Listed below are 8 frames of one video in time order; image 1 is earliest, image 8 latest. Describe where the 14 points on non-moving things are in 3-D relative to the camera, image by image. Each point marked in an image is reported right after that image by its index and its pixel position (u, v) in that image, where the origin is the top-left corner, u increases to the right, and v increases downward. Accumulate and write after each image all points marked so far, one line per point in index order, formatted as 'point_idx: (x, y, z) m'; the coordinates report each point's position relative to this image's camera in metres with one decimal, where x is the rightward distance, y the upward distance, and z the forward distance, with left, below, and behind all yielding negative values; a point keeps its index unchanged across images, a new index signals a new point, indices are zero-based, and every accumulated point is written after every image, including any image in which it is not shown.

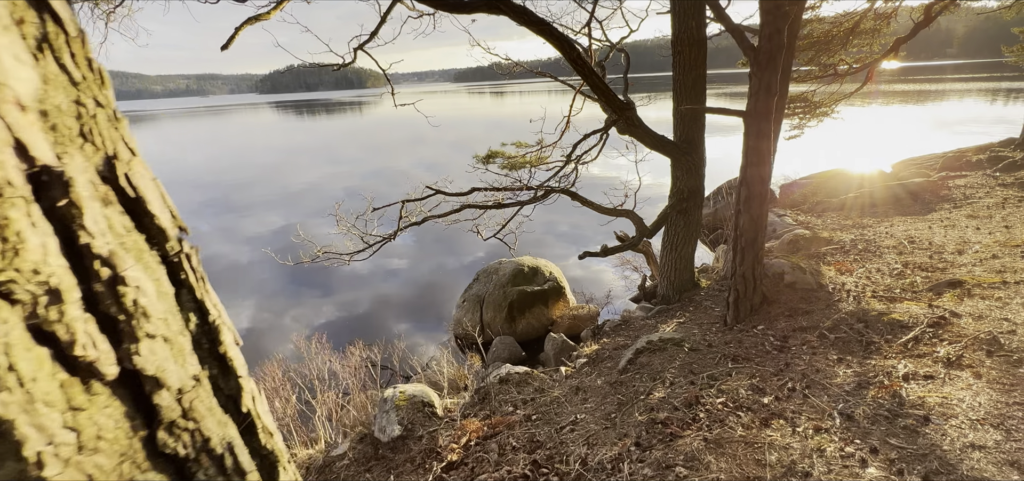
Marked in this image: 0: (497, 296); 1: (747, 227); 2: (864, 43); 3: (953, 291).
0: (-0.3, -1.0, +7.9) m
1: (+2.5, +0.2, +4.8) m
2: (+10.4, +5.7, +13.4) m
3: (+4.5, -0.5, +4.6) m
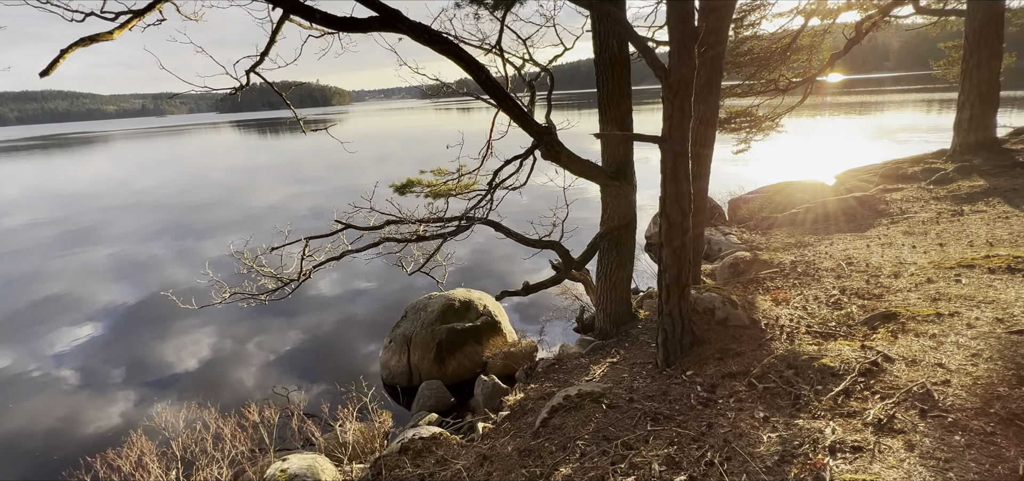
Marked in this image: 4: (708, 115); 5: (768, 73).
0: (-1.4, -1.5, +7.3) m
1: (+1.5, -0.2, +4.4) m
2: (+8.7, +5.3, +13.6) m
3: (+3.5, -0.8, +4.3) m
4: (+2.6, +1.6, +6.2) m
5: (+7.4, +4.8, +13.3) m
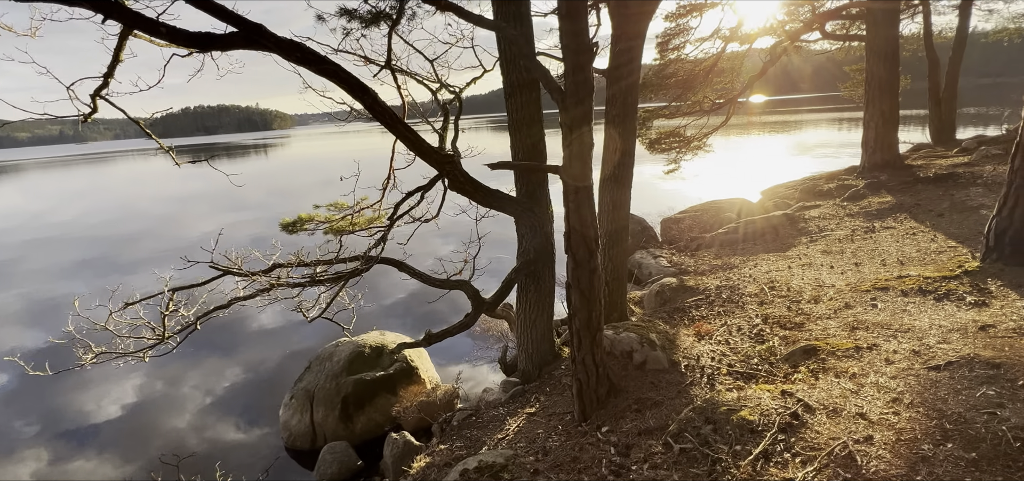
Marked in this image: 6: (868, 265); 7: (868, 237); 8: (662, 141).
0: (-2.6, -2.1, +6.4) m
1: (+0.6, -0.5, +3.9) m
2: (+6.5, +4.8, +14.0) m
3: (+2.6, -1.1, +4.0) m
4: (+1.4, +1.2, +5.9) m
5: (+5.3, +4.3, +13.6) m
6: (+4.8, -0.3, +6.2) m
7: (+5.9, +0.1, +7.6) m
8: (+4.7, +3.0, +14.2) m
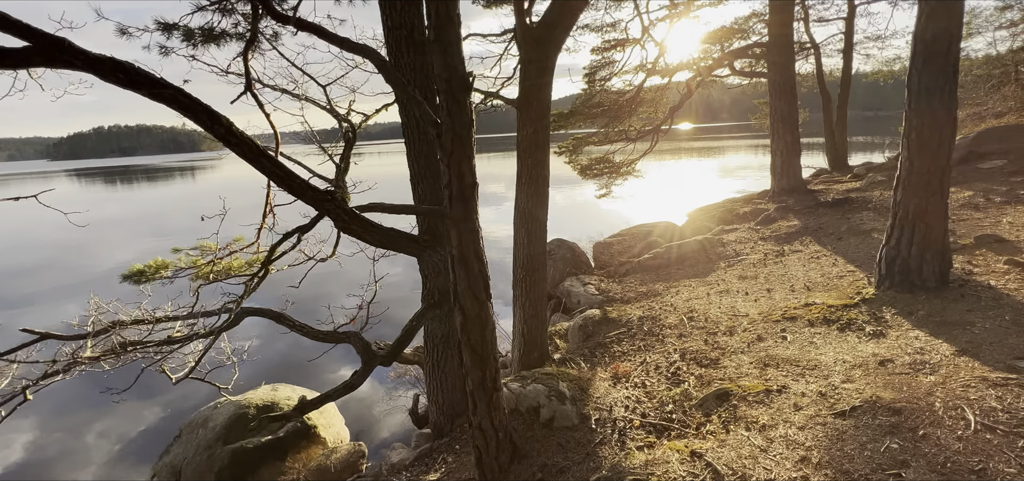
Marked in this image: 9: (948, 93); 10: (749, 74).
0: (-3.7, -2.7, +5.4) m
1: (-0.3, -0.9, +3.4) m
2: (+4.2, +4.1, +14.5) m
3: (+1.7, -1.4, +3.8) m
4: (+0.3, +0.8, +5.6) m
5: (+3.0, +3.5, +13.9) m
6: (+3.6, -0.7, +6.3) m
7: (+4.5, -0.4, +7.8) m
8: (+2.4, +2.2, +14.3) m
9: (+4.1, +1.4, +4.3) m
10: (+6.4, +4.6, +12.5) m
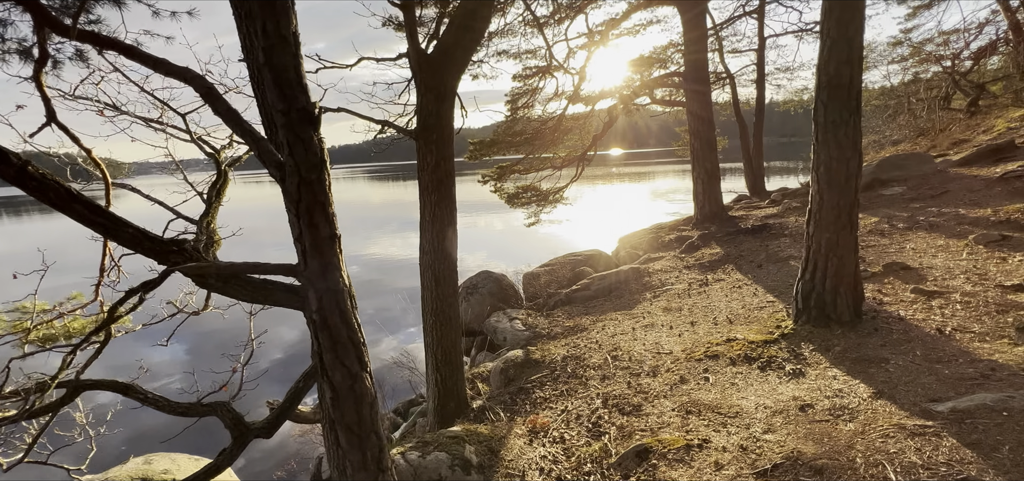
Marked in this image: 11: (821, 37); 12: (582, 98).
0: (-4.6, -3.1, +4.4) m
1: (-1.0, -1.2, +2.8) m
2: (+2.1, +3.3, +14.5) m
3: (+0.9, -1.7, +3.4) m
4: (-0.8, +0.4, +5.1) m
5: (+1.0, +2.7, +13.8) m
6: (+2.5, -1.1, +6.1) m
7: (+3.2, -0.9, +7.8) m
8: (+0.4, +1.4, +14.1) m
9: (+3.2, +1.1, +4.3) m
10: (+4.5, +3.9, +12.9) m
11: (+3.0, +2.0, +4.4) m
12: (+2.1, +4.2, +13.2) m
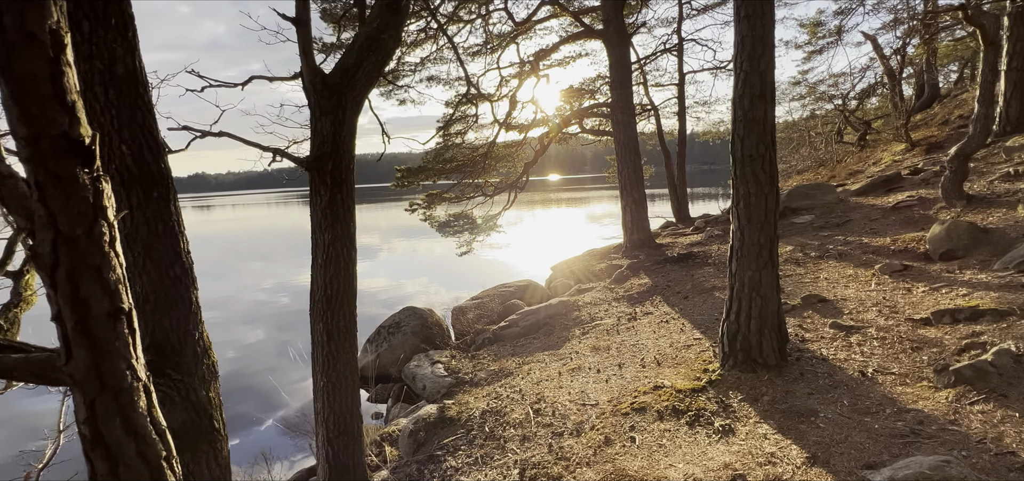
0: (-5.3, -3.6, +3.0) m
1: (-1.6, -1.6, +2.0) m
2: (-0.2, +2.3, +14.3) m
3: (+0.3, -2.0, +2.8) m
4: (-1.7, -0.1, +4.4) m
5: (-1.1, +1.8, +13.4) m
6: (+1.5, -1.6, +5.7) m
7: (+1.9, -1.4, +7.5) m
8: (-1.8, +0.5, +13.5) m
9: (+2.3, +0.7, +4.2) m
10: (+2.4, +3.1, +13.0) m
11: (+2.1, +1.6, +4.3) m
12: (0.0, +3.3, +13.0) m
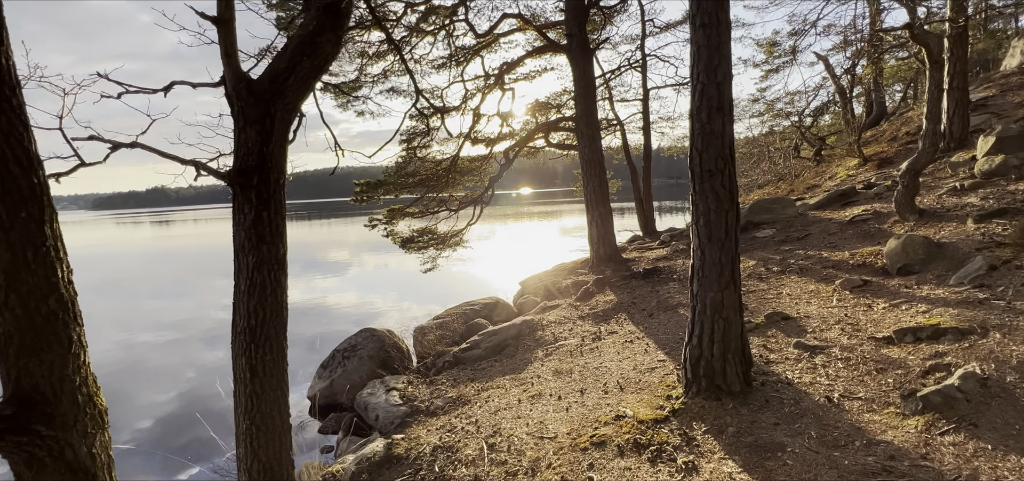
0: (-5.6, -3.8, +2.2) m
1: (-1.9, -1.7, +1.5) m
2: (-1.3, +1.8, +13.9) m
3: (-0.1, -2.2, +2.4) m
4: (-2.2, -0.3, +4.0) m
5: (-2.2, +1.3, +13.0) m
6: (+0.9, -1.8, +5.4) m
7: (+1.3, -1.7, +7.2) m
8: (-2.8, 0.0, +13.0) m
9: (+1.9, +0.6, +4.0) m
10: (+1.4, +2.7, +12.9) m
11: (+1.6, +1.4, +4.1) m
12: (-1.0, +2.8, +12.7) m
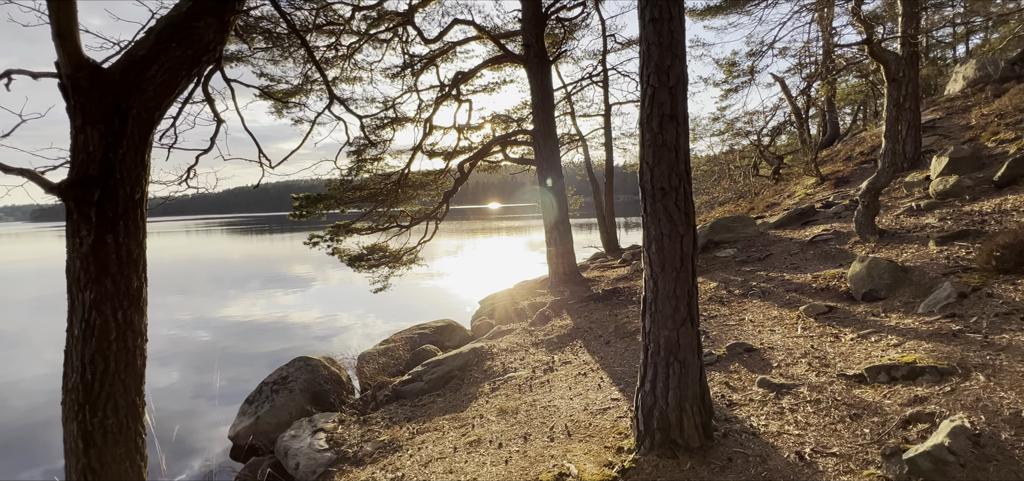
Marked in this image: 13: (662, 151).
0: (-6.1, -3.9, +1.0) m
1: (-2.4, -1.8, +0.6) m
2: (-2.5, +1.3, +13.2) m
3: (-0.6, -2.3, +1.6) m
4: (-2.7, -0.5, +3.1) m
5: (-3.3, +0.9, +12.2) m
6: (+0.2, -2.1, +4.7) m
7: (+0.5, -2.0, +6.5) m
8: (-4.0, -0.5, +12.1) m
9: (+1.3, +0.3, +3.4) m
10: (+0.2, +2.2, +12.3) m
11: (+1.0, +1.2, +3.5) m
12: (-2.2, +2.4, +12.0) m
13: (+1.1, +0.7, +3.4) m
